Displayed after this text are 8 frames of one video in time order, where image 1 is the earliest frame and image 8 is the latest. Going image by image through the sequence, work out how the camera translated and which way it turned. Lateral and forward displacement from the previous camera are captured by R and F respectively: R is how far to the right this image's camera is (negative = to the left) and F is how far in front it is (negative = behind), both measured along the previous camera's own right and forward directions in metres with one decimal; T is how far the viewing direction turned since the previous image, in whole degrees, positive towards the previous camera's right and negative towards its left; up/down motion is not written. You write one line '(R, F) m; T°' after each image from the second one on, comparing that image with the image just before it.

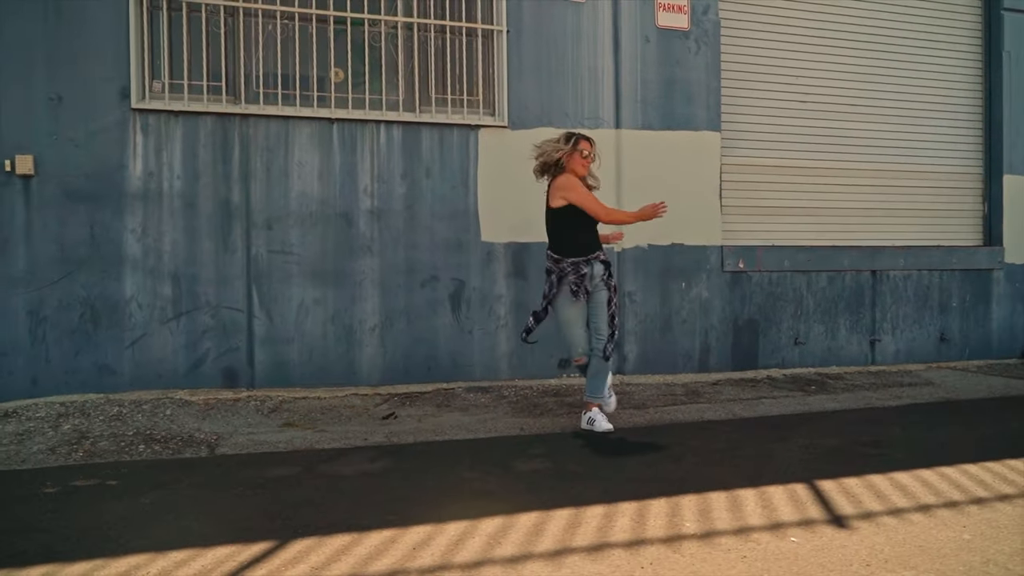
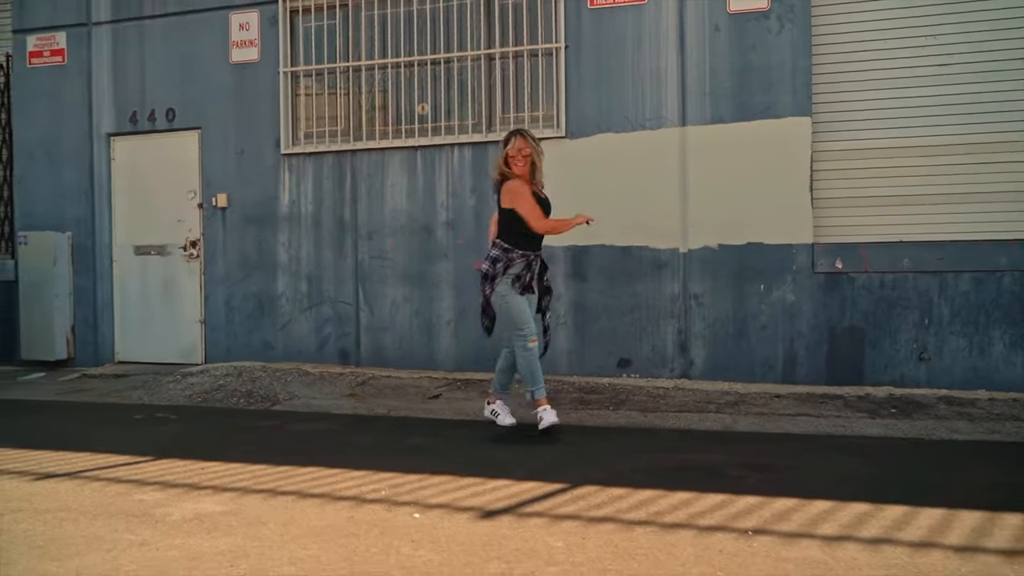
(+3.5, +0.3) m; -30°
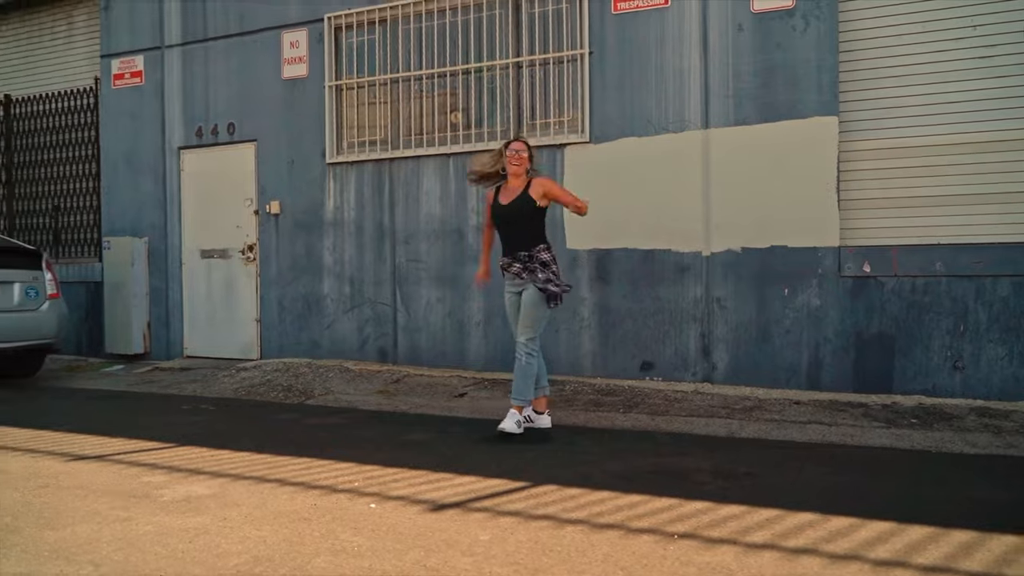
(+0.8, -0.2) m; -7°
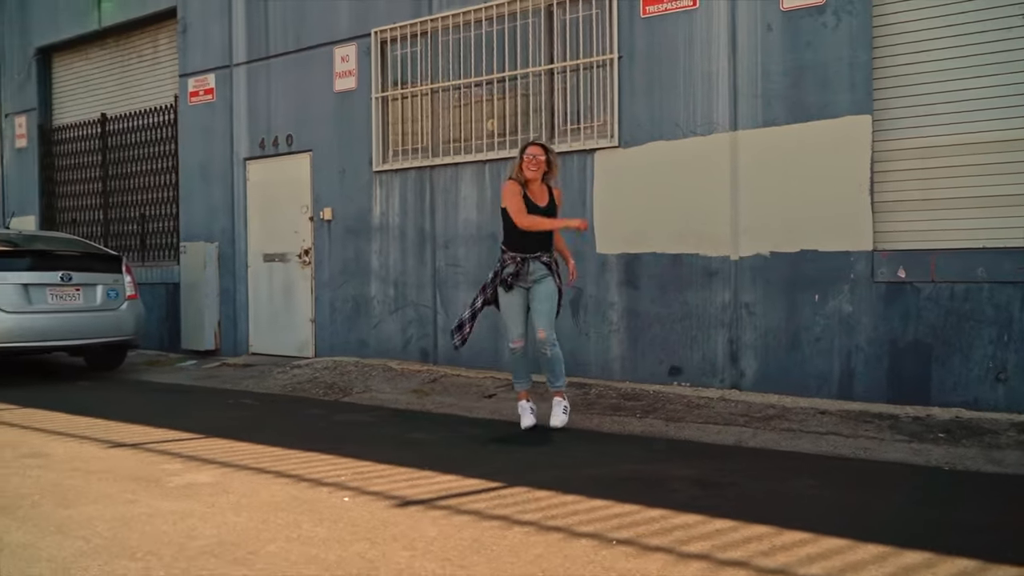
(+0.7, -0.1) m; -8°
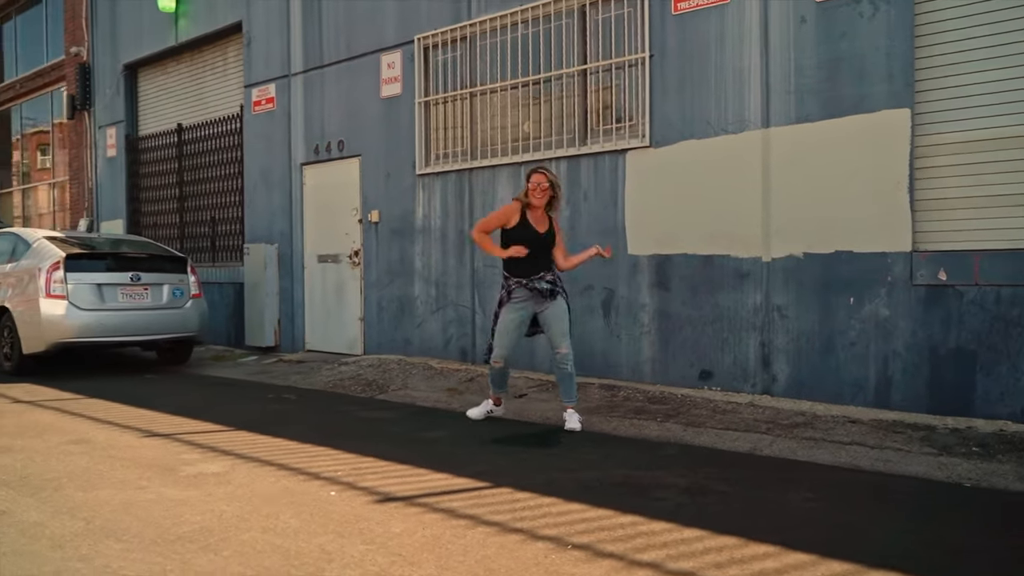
(+0.6, 0.0) m; -7°
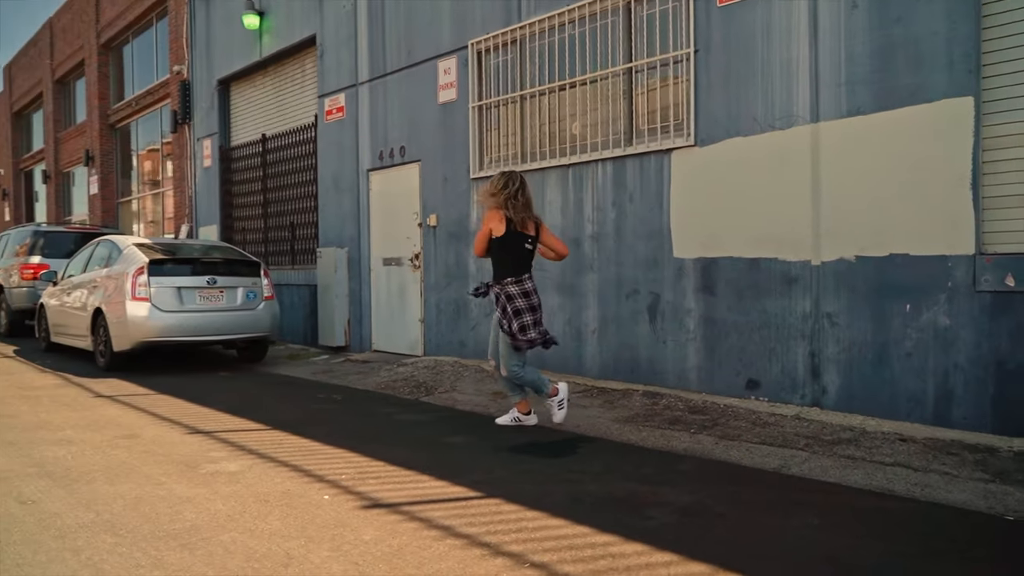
(+0.7, +0.1) m; -8°
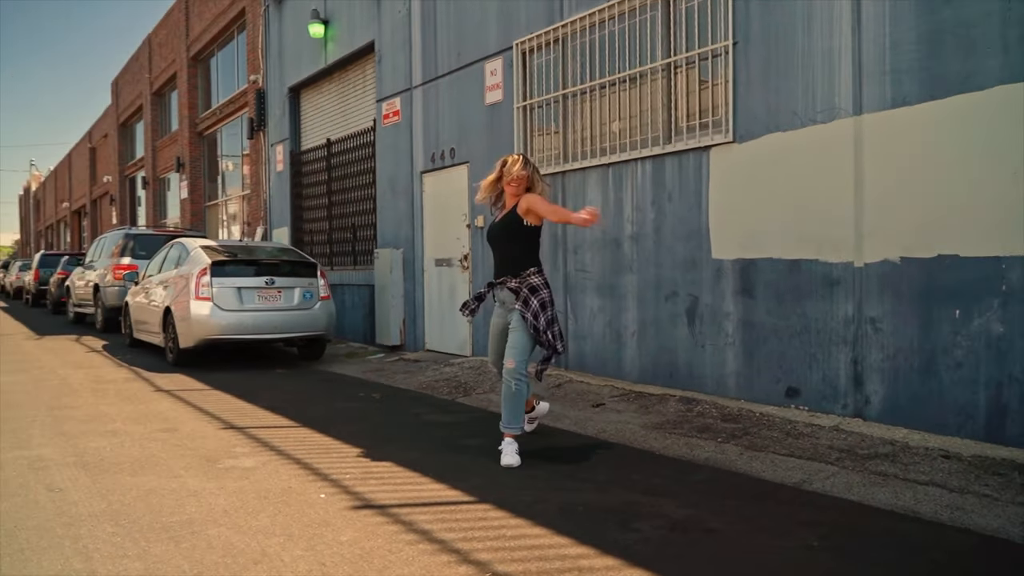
(+0.6, +0.1) m; -7°
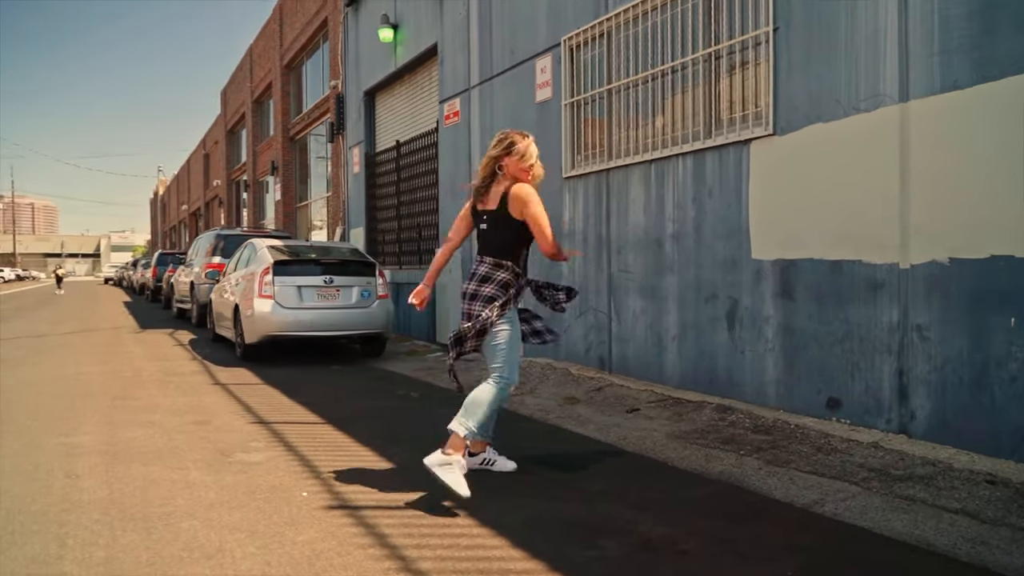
(+0.8, +0.2) m; -8°
